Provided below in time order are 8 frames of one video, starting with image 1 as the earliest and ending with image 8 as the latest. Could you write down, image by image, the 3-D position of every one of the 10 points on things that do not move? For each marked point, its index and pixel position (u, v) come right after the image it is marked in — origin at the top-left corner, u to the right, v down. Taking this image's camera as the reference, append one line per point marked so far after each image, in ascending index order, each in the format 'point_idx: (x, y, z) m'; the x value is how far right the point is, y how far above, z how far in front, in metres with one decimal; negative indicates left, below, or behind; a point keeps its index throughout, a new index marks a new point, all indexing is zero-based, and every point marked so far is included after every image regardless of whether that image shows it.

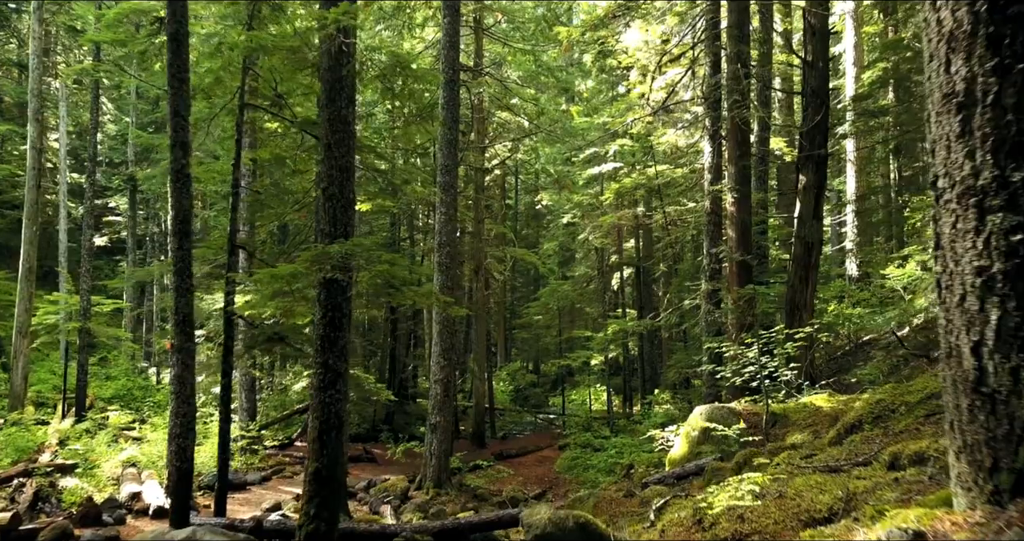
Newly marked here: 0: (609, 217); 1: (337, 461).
0: (+2.5, +1.3, +18.3) m
1: (-1.5, -1.6, +6.2) m
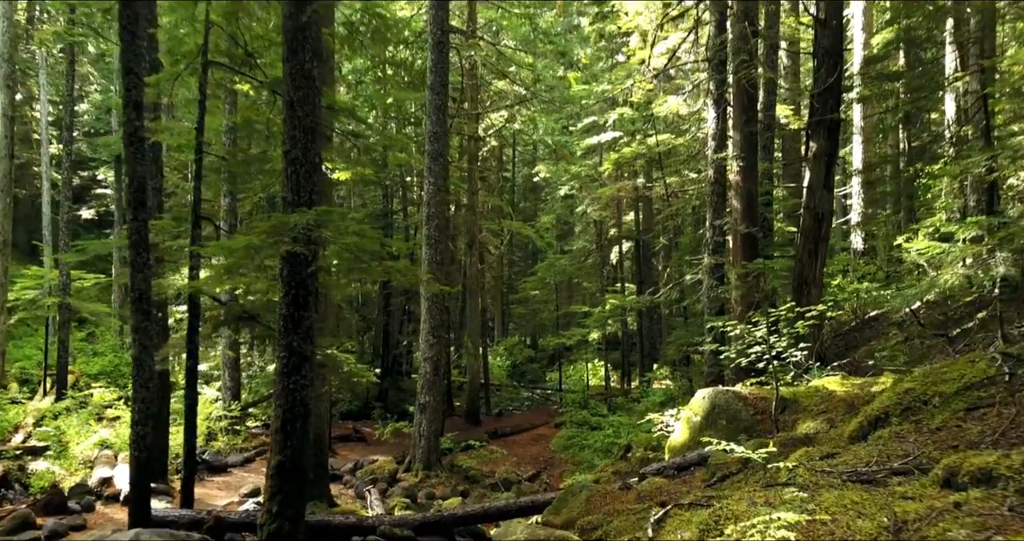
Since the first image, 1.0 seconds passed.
0: (+2.3, +2.0, +17.6) m
1: (-1.6, -1.4, +5.6) m
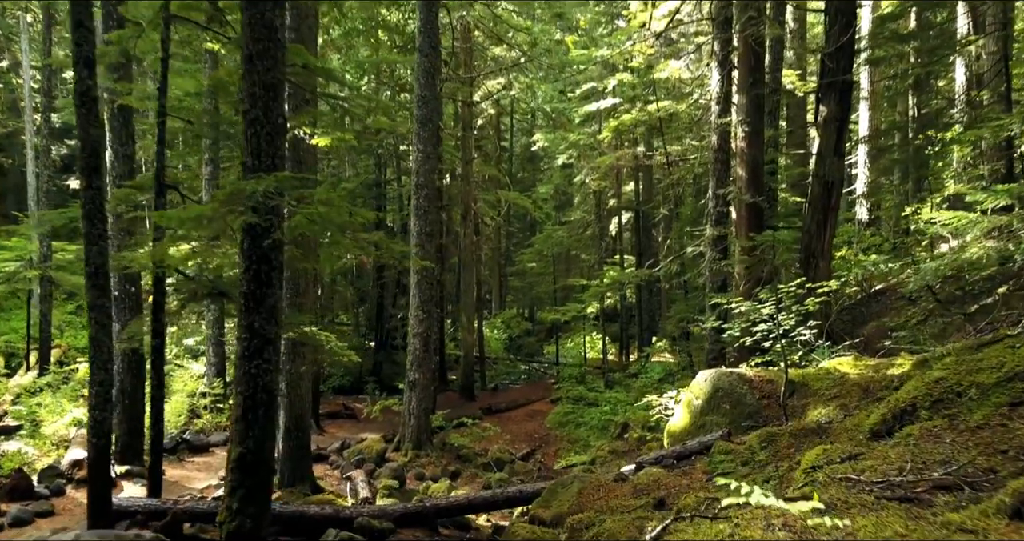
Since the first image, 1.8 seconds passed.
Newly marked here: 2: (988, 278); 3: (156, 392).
0: (+2.2, +2.6, +17.0) m
1: (-1.7, -1.2, +5.1) m
2: (+5.3, -0.1, +8.1) m
3: (-3.5, -1.2, +7.2) m
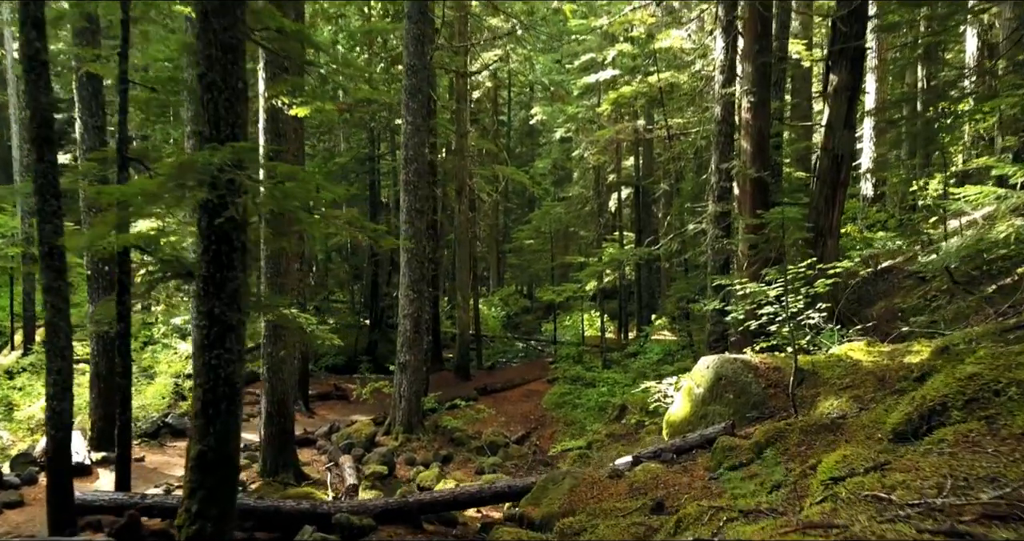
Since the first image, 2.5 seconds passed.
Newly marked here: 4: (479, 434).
0: (+2.1, +3.1, +16.4) m
1: (-1.8, -1.1, +4.7) m
2: (+5.2, +0.1, +7.6) m
3: (-3.6, -1.0, +6.8) m
4: (-0.6, -2.9, +12.8) m
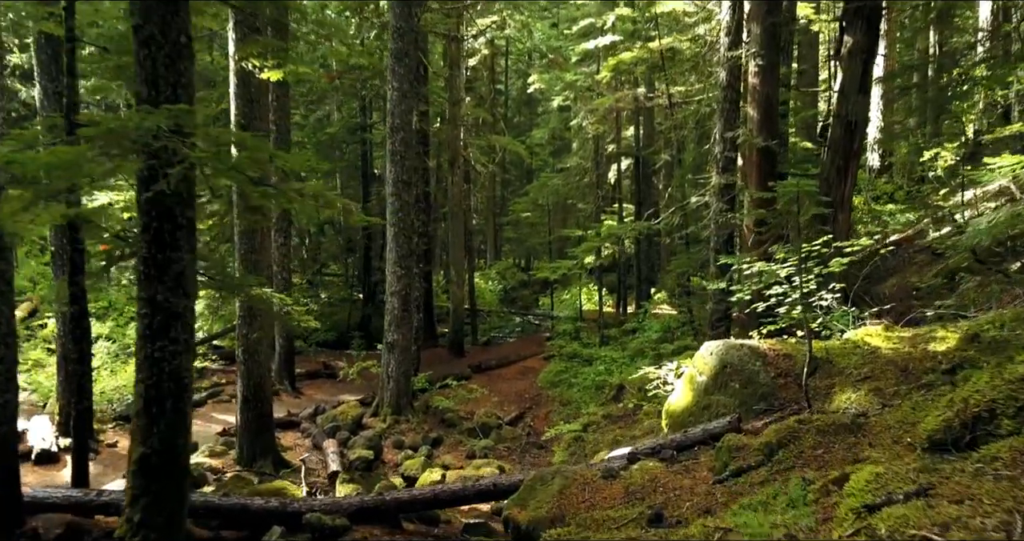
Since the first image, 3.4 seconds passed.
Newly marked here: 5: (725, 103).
0: (+2.0, +3.7, +15.7) m
1: (-1.9, -1.0, +4.2) m
2: (+5.1, +0.4, +7.1) m
3: (-3.7, -0.8, +6.2) m
4: (-0.7, -2.4, +12.4) m
5: (+3.0, +2.3, +10.2) m
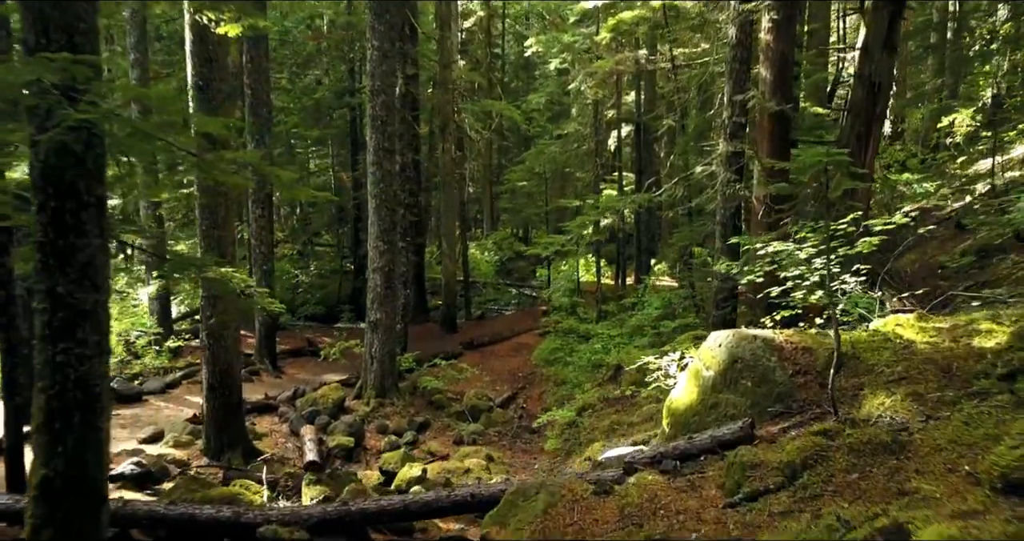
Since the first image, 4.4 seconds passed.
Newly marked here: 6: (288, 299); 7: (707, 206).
0: (+1.9, +4.3, +14.8) m
1: (-2.1, -0.9, +3.5) m
2: (+4.9, +0.5, +6.3) m
3: (-3.8, -0.7, +5.6) m
4: (-0.8, -2.0, +11.8) m
5: (+2.8, +2.7, +9.4) m
6: (-6.1, -0.8, +19.7) m
7: (+2.9, +1.0, +10.8) m
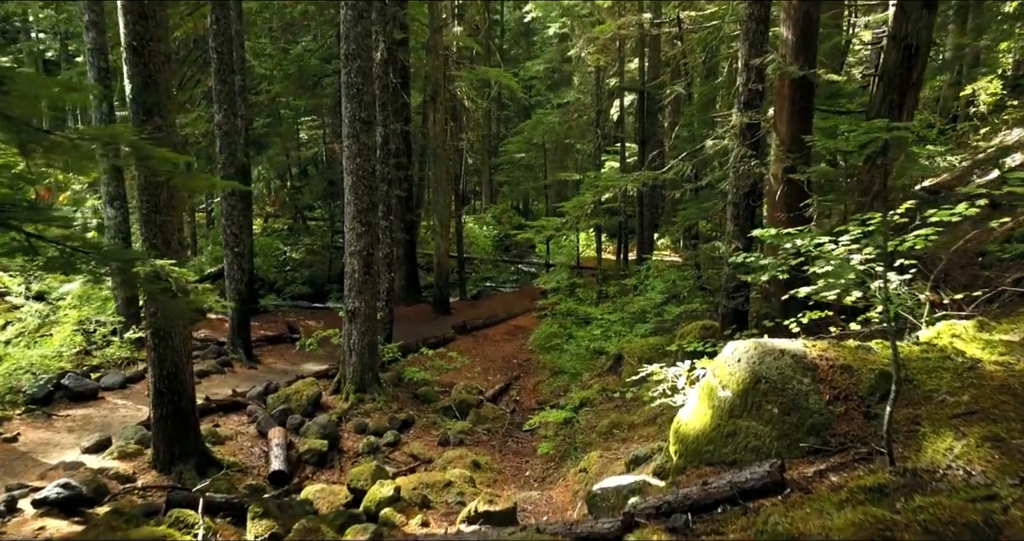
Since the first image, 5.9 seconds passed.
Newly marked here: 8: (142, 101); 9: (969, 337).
0: (+1.8, +4.7, +13.8) m
1: (-2.2, -1.0, +2.7) m
2: (+4.8, +0.6, +5.4) m
3: (-4.0, -0.7, +4.7) m
4: (-0.9, -1.8, +10.9) m
5: (+2.7, +2.8, +8.3) m
6: (-6.1, -0.2, +18.9) m
7: (+2.8, +1.2, +9.8) m
8: (-3.3, +1.5, +6.4) m
9: (+2.6, -0.4, +4.2) m
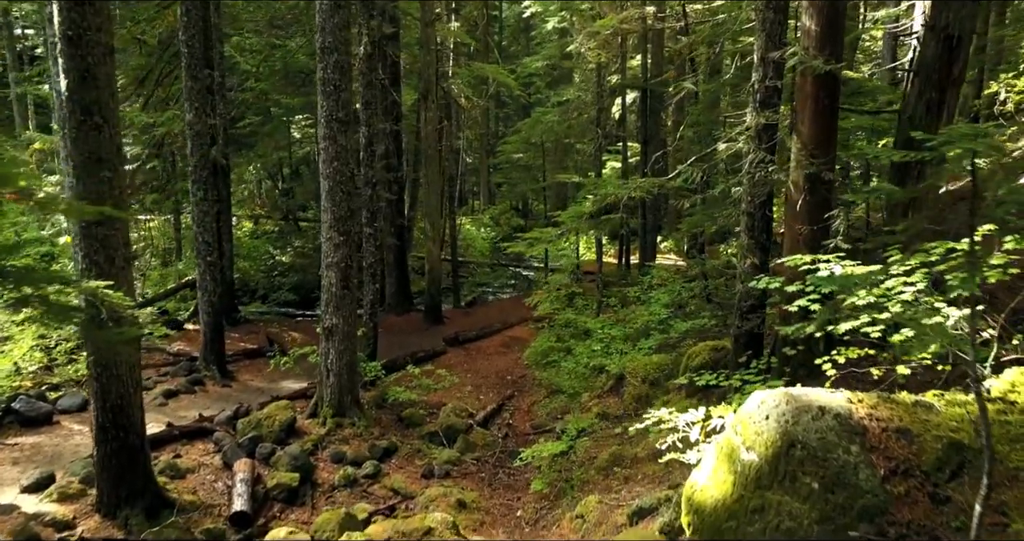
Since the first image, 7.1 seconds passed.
0: (+1.7, +4.5, +12.9) m
1: (-2.3, -1.2, +1.9) m
2: (+4.7, +0.4, +4.6) m
3: (-4.1, -0.8, +3.9) m
4: (-1.0, -1.9, +10.1) m
5: (+2.6, +2.7, +7.5) m
6: (-6.2, -0.3, +18.1) m
7: (+2.7, +1.0, +9.0) m
8: (-3.4, +1.3, +5.6) m
9: (+2.5, -0.6, +3.4) m
